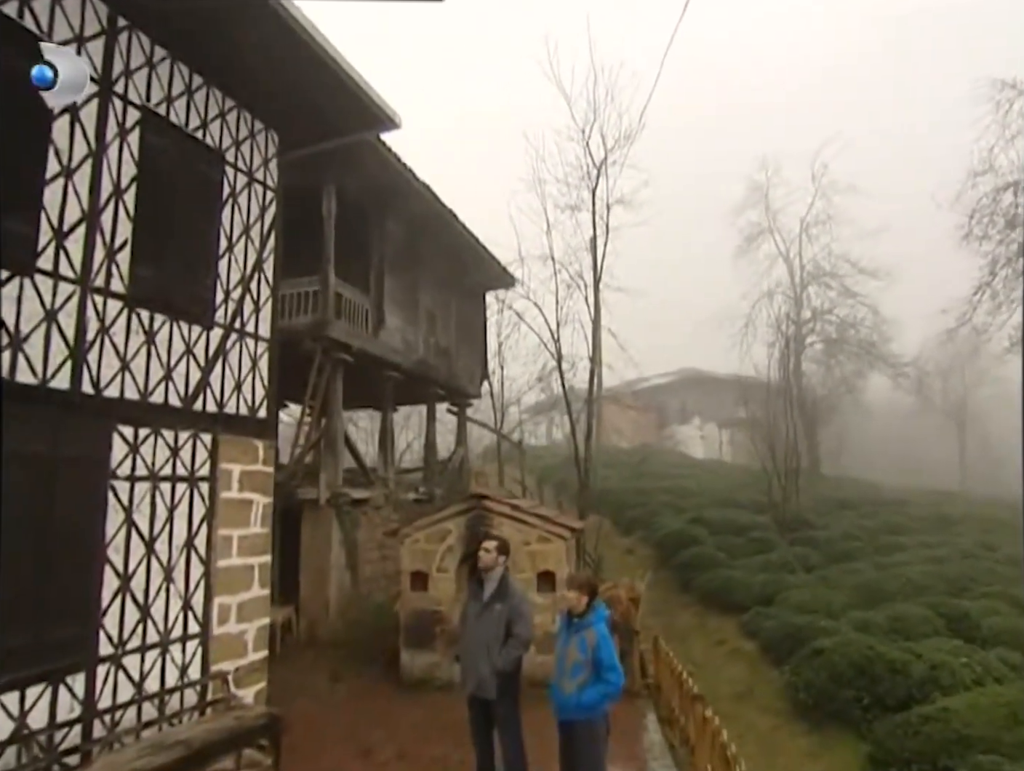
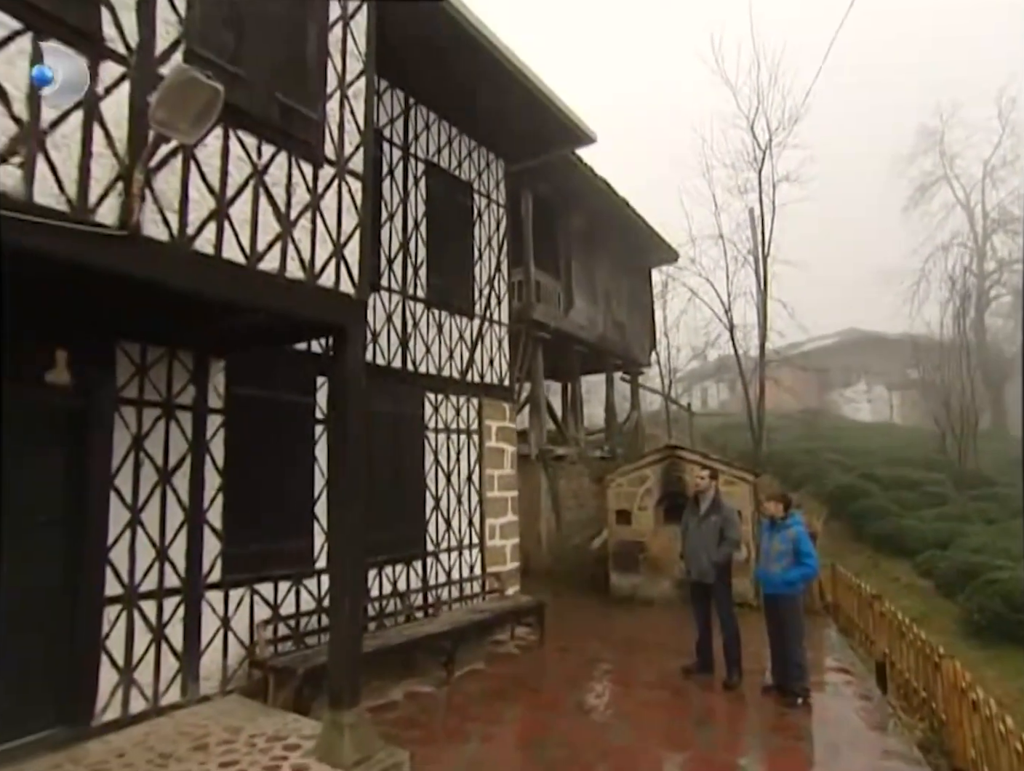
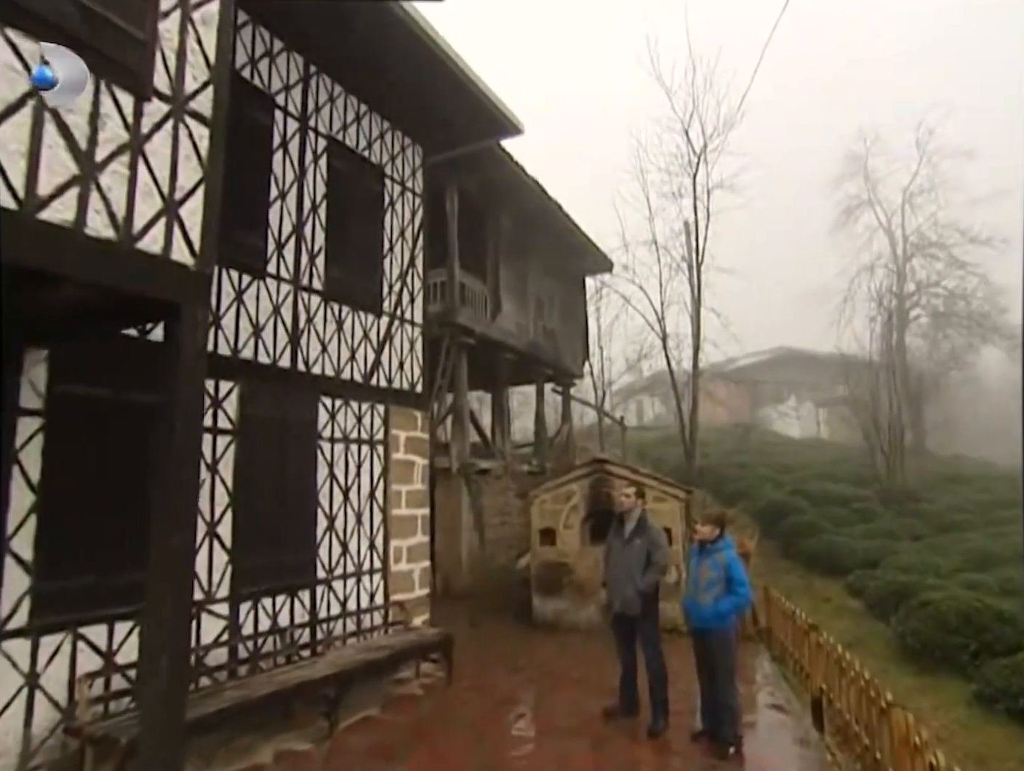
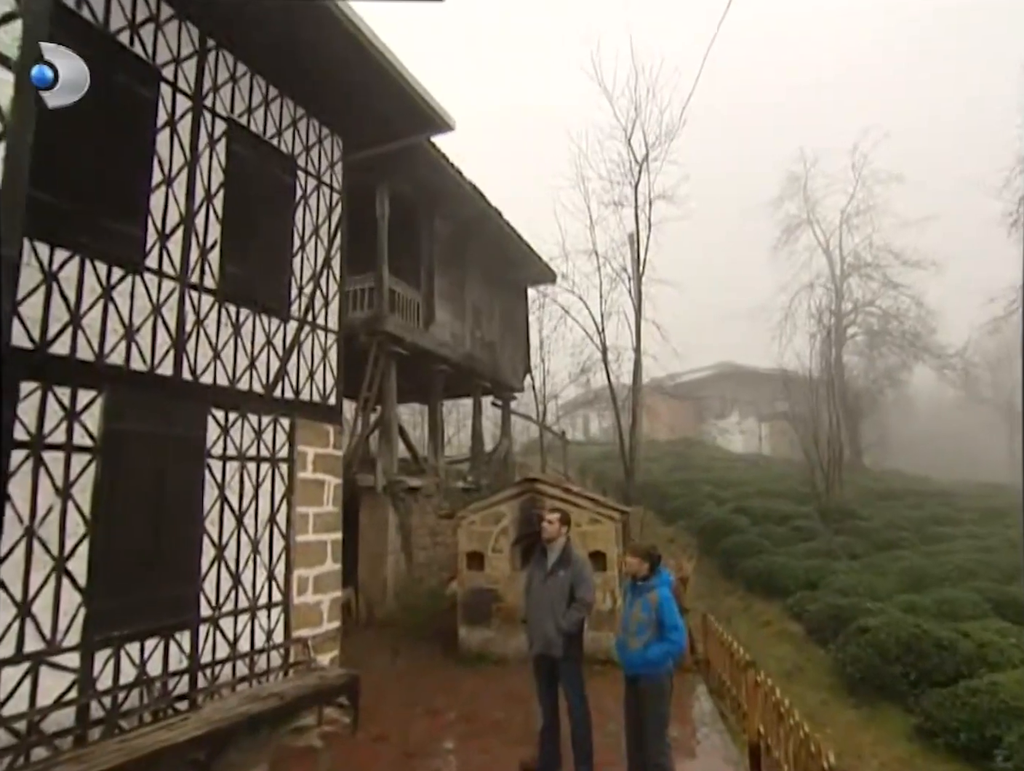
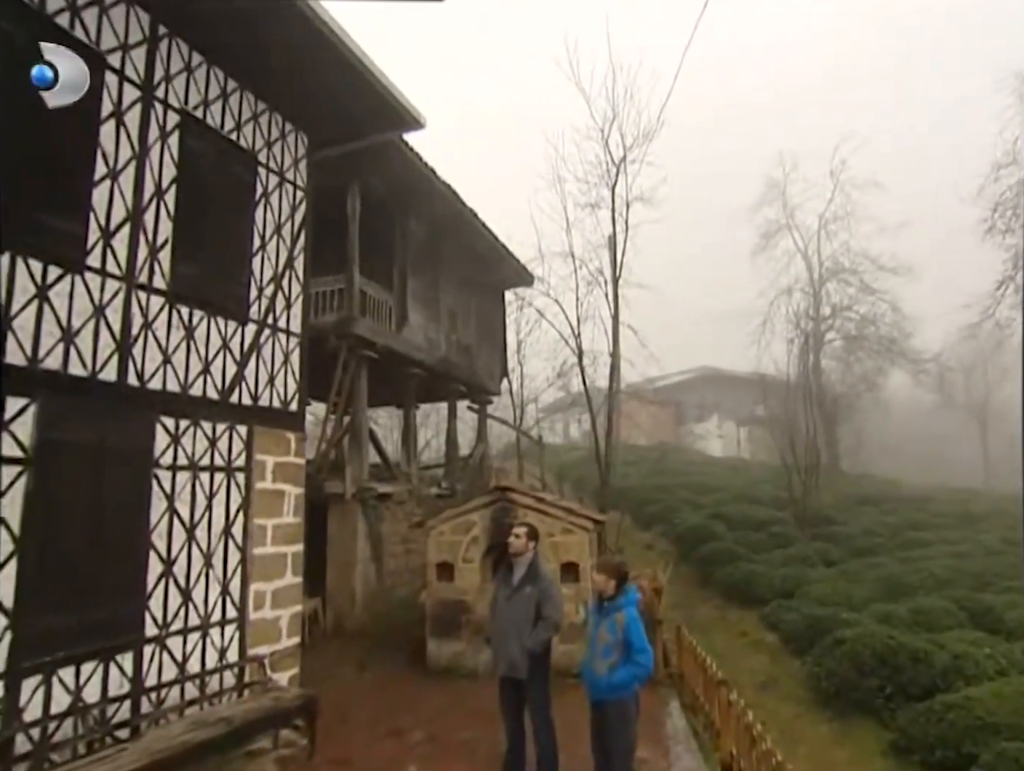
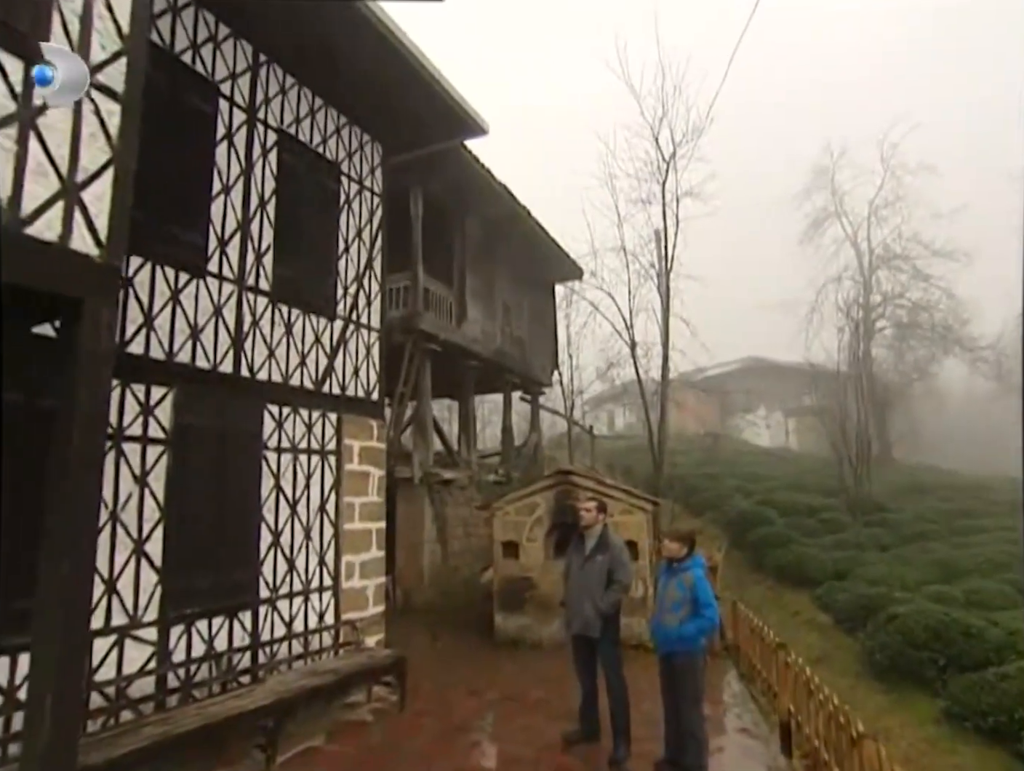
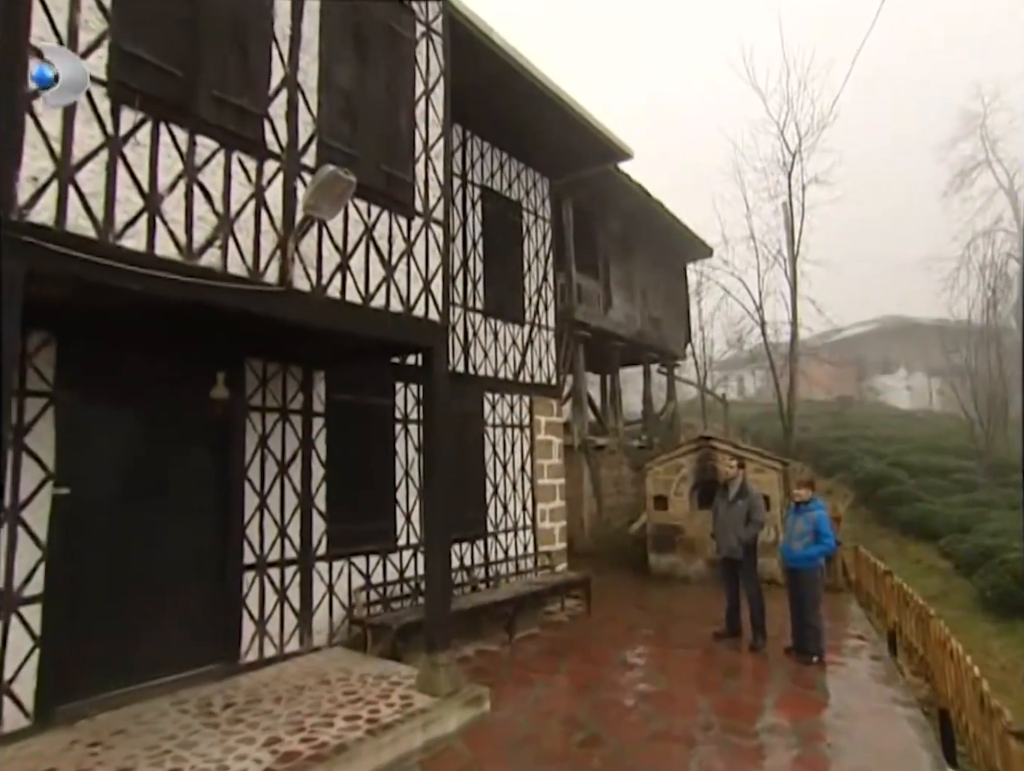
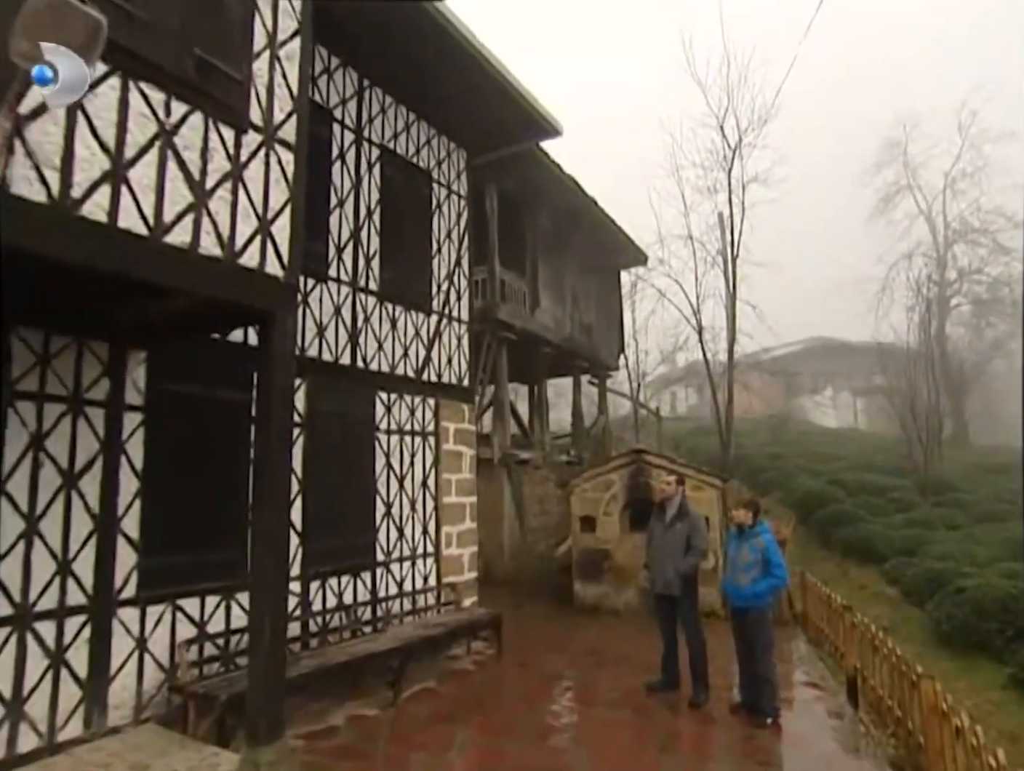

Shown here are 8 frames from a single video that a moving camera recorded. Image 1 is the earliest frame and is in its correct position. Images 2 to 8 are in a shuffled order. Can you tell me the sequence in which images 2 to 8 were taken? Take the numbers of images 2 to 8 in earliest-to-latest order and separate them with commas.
5, 4, 6, 3, 8, 2, 7
